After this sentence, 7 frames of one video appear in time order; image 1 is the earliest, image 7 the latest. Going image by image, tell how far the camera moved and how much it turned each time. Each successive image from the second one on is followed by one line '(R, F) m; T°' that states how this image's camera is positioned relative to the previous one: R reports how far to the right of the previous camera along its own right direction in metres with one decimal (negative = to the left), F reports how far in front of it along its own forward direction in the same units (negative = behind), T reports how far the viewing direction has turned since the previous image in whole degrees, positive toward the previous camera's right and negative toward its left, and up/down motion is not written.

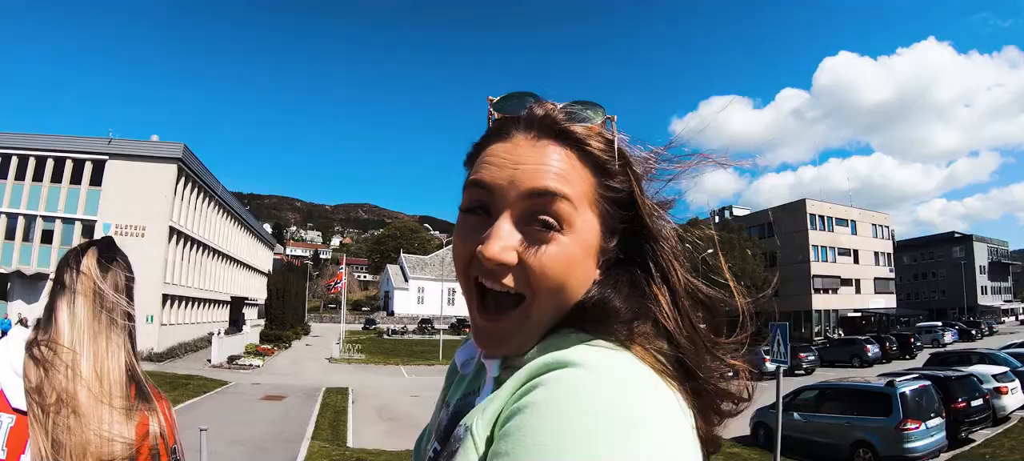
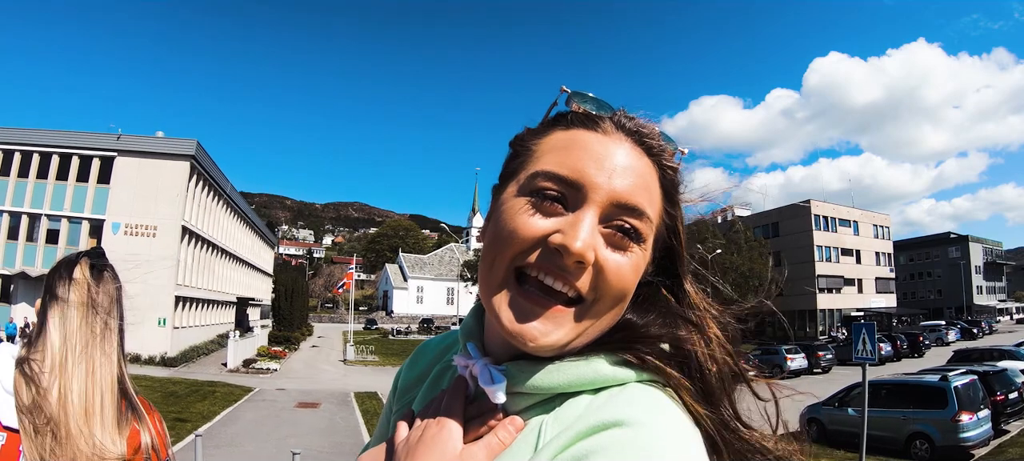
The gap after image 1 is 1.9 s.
(-1.1, +0.4) m; +1°
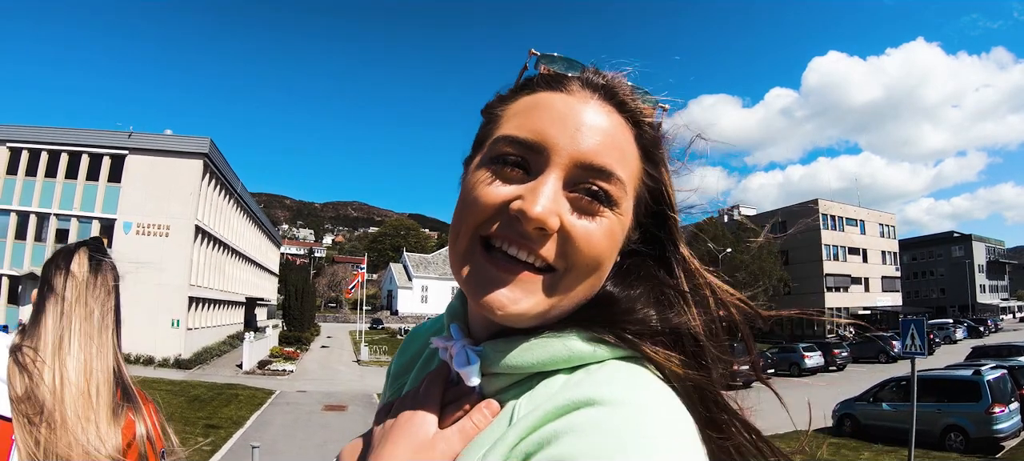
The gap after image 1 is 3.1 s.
(-0.7, +0.2) m; 0°
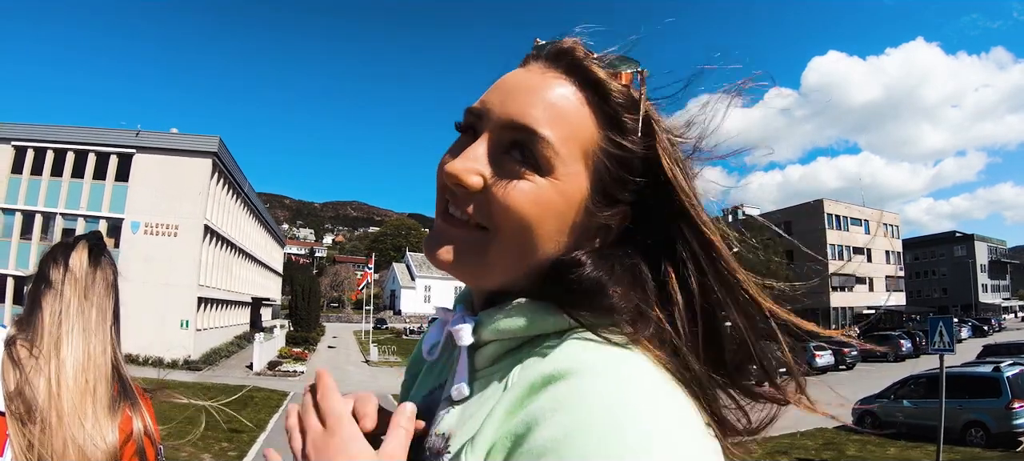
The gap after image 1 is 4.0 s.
(-0.4, +0.1) m; 0°
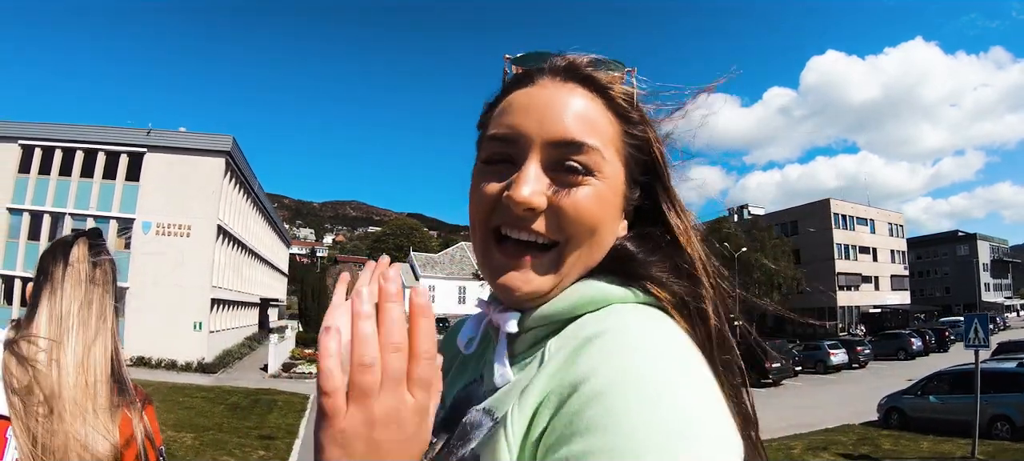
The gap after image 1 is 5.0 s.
(-0.6, +0.2) m; 0°
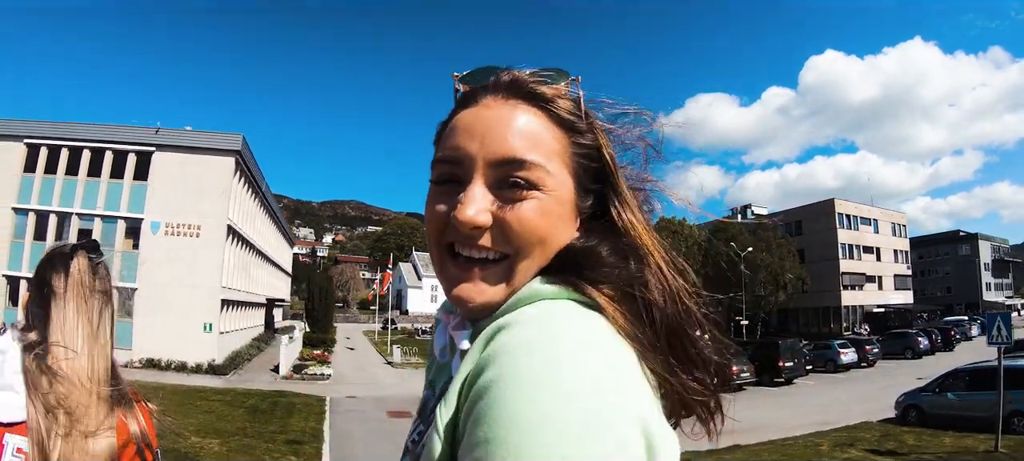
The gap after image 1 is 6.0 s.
(-0.5, +0.1) m; 0°
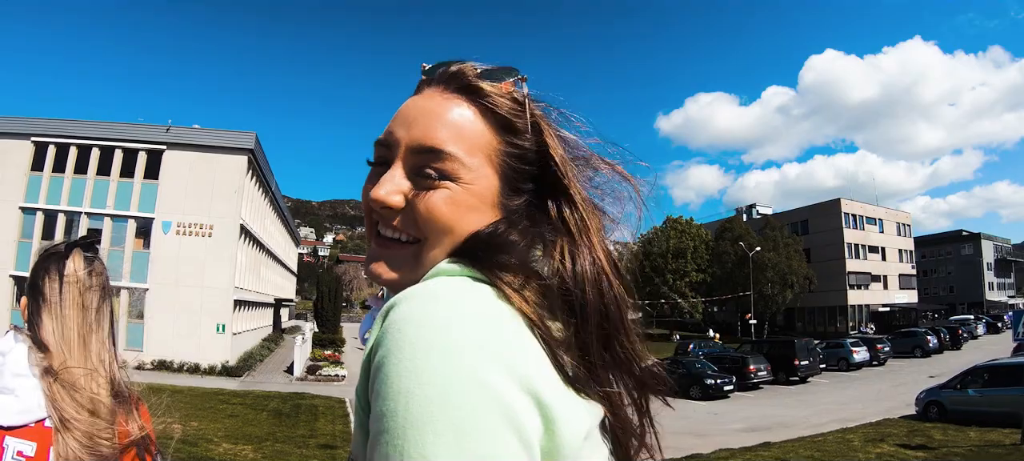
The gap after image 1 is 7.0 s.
(-0.6, +0.2) m; 0°
